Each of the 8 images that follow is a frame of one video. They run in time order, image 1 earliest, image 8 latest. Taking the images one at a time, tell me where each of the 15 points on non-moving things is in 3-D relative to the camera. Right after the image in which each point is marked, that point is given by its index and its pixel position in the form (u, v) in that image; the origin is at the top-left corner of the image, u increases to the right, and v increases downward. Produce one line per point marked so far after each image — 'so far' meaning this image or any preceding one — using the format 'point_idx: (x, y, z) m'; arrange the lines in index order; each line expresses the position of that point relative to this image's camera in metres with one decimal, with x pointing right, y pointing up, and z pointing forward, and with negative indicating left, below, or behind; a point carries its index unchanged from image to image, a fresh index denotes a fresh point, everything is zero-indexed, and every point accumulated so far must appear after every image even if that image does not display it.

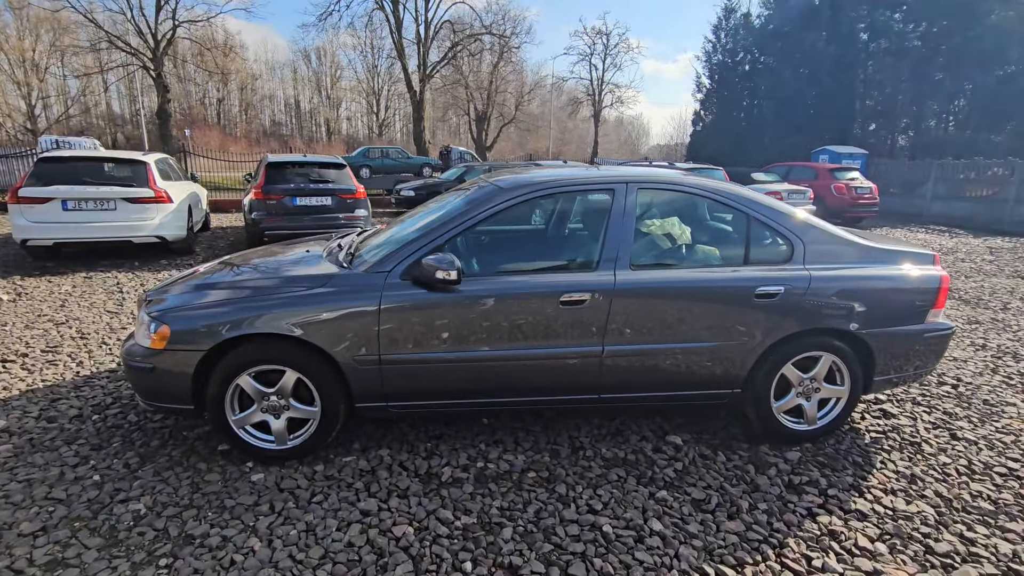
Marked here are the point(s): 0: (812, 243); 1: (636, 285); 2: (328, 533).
0: (+1.8, +0.3, +3.0) m
1: (+0.7, 0.0, +2.8) m
2: (-0.8, -1.1, +2.3) m
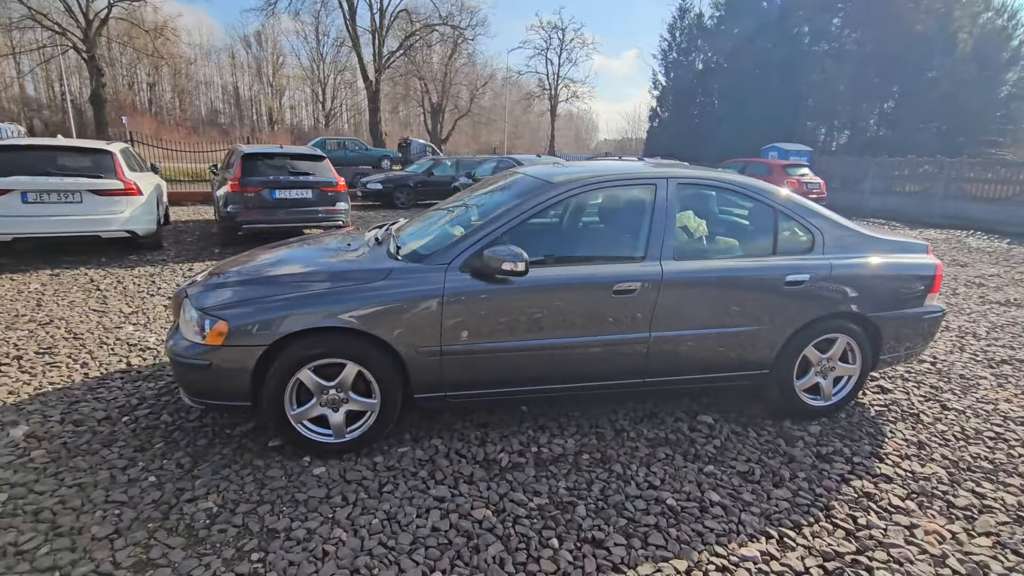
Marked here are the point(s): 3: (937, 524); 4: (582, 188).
0: (+2.1, +0.3, +3.3) m
1: (+1.0, +0.1, +3.0) m
2: (-0.5, -1.1, +2.3) m
3: (+2.0, -1.1, +2.4) m
4: (+0.5, +0.6, +3.1) m
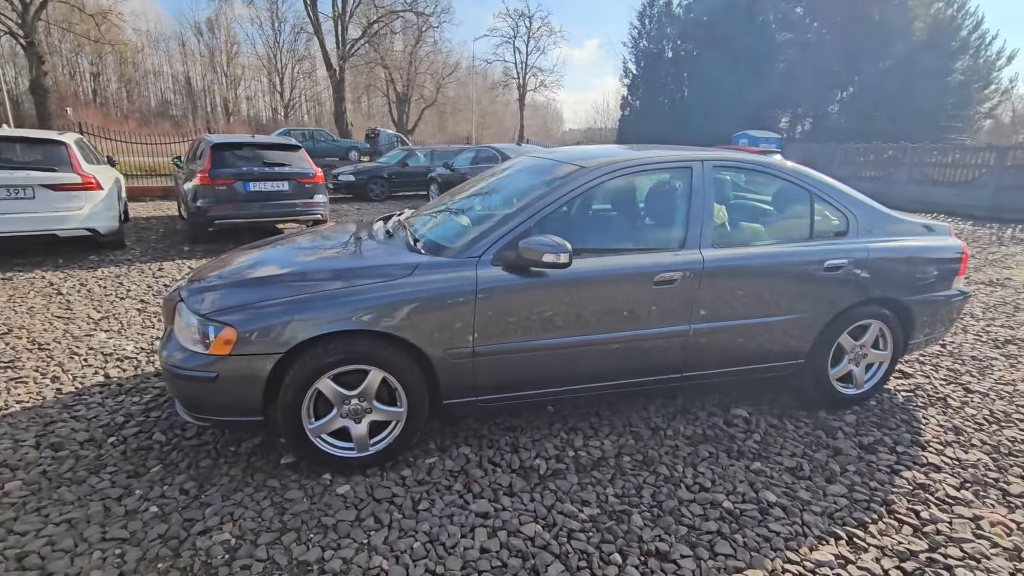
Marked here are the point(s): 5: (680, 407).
0: (+2.2, +0.4, +3.2) m
1: (+1.2, +0.1, +2.9) m
2: (-0.2, -1.0, +2.1) m
3: (+2.2, -1.0, +2.3) m
4: (+0.6, +0.6, +2.9) m
5: (+1.1, -0.7, +3.2) m
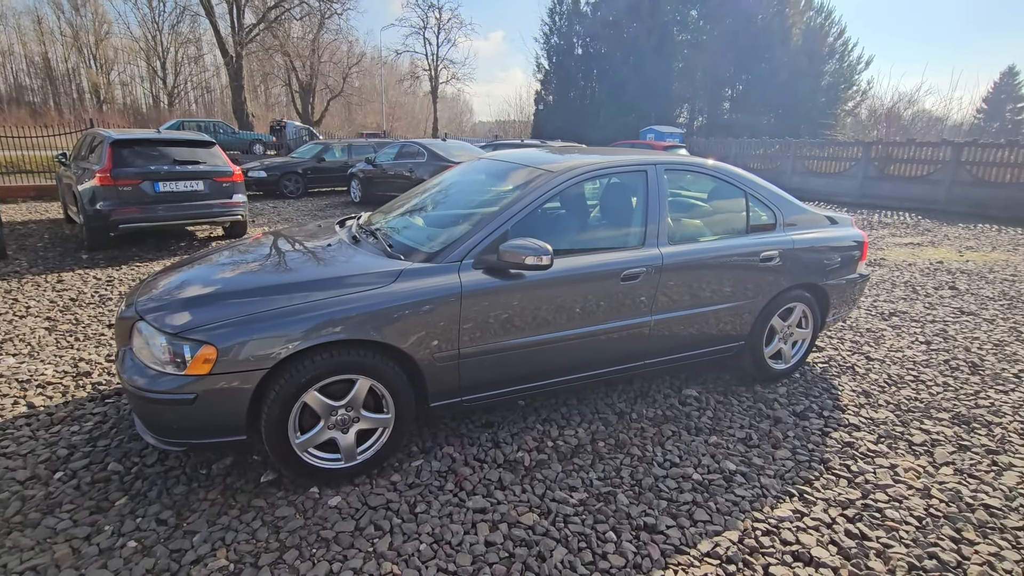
0: (+2.0, +0.5, +3.7) m
1: (+1.0, +0.2, +3.1) m
2: (-0.2, -1.1, +2.2) m
3: (+2.2, -0.9, +2.8) m
4: (+0.4, +0.7, +3.1) m
5: (+0.9, -0.7, +3.5) m
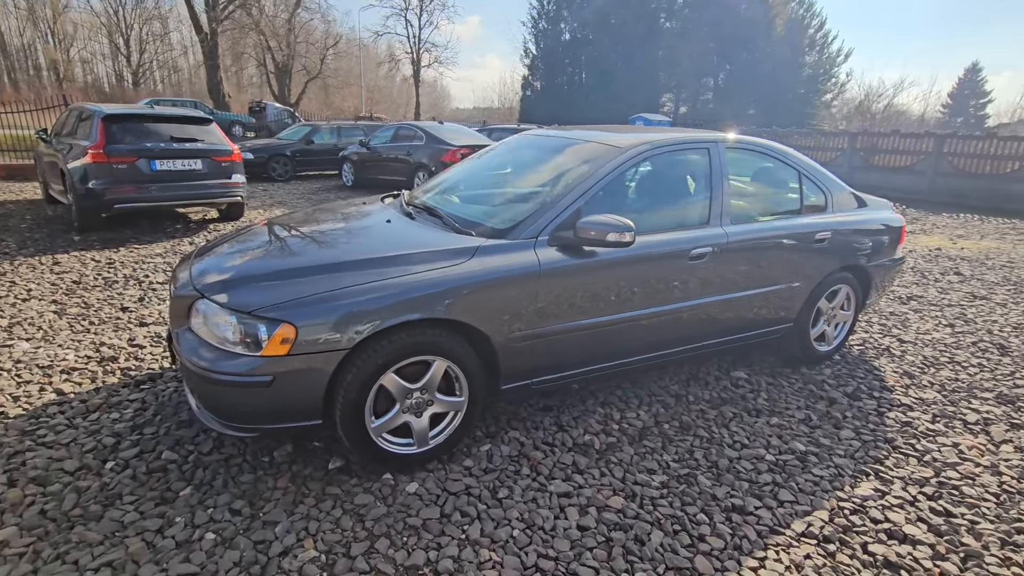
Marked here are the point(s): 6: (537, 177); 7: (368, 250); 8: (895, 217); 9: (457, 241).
0: (+2.3, +0.7, +3.6) m
1: (+1.3, +0.3, +3.1) m
2: (+0.2, -1.0, +2.1) m
3: (+2.5, -0.8, +2.8) m
4: (+0.8, +0.8, +3.0) m
5: (+1.2, -0.6, +3.4) m
6: (+0.1, +0.7, +3.0) m
7: (-0.6, +0.2, +2.4) m
8: (+3.0, +0.6, +4.0) m
9: (-0.3, +0.2, +2.5) m
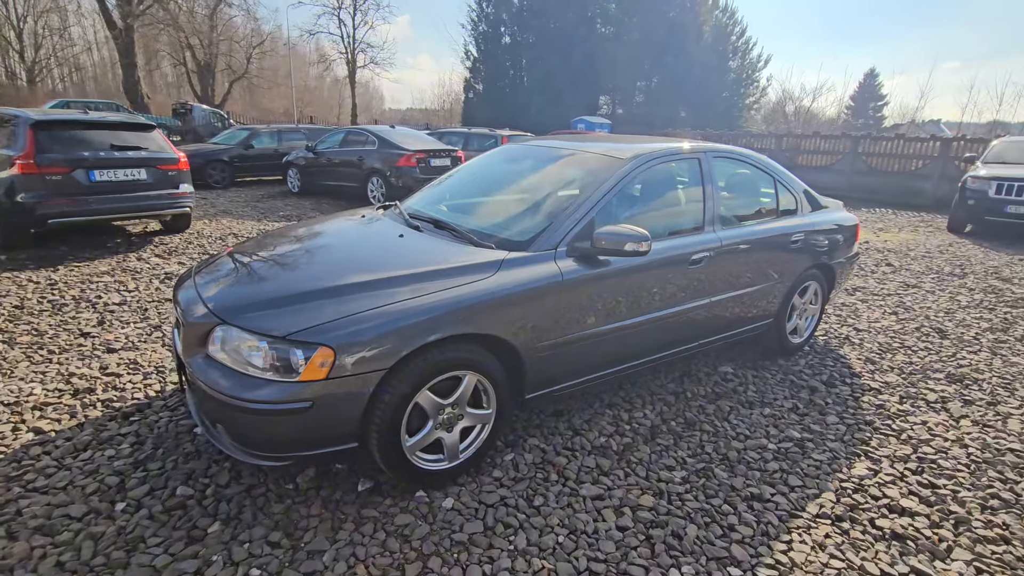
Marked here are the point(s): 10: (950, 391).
0: (+2.2, +0.7, +3.9) m
1: (+1.4, +0.3, +3.3) m
2: (+0.3, -1.0, +2.2) m
3: (+2.6, -0.8, +3.2) m
4: (+0.8, +0.8, +3.1) m
5: (+1.2, -0.6, +3.6) m
6: (+0.1, +0.6, +3.1) m
7: (-0.5, +0.1, +2.4) m
8: (+2.9, +0.6, +4.4) m
9: (-0.2, +0.2, +2.5) m
10: (+3.0, -0.7, +3.5) m
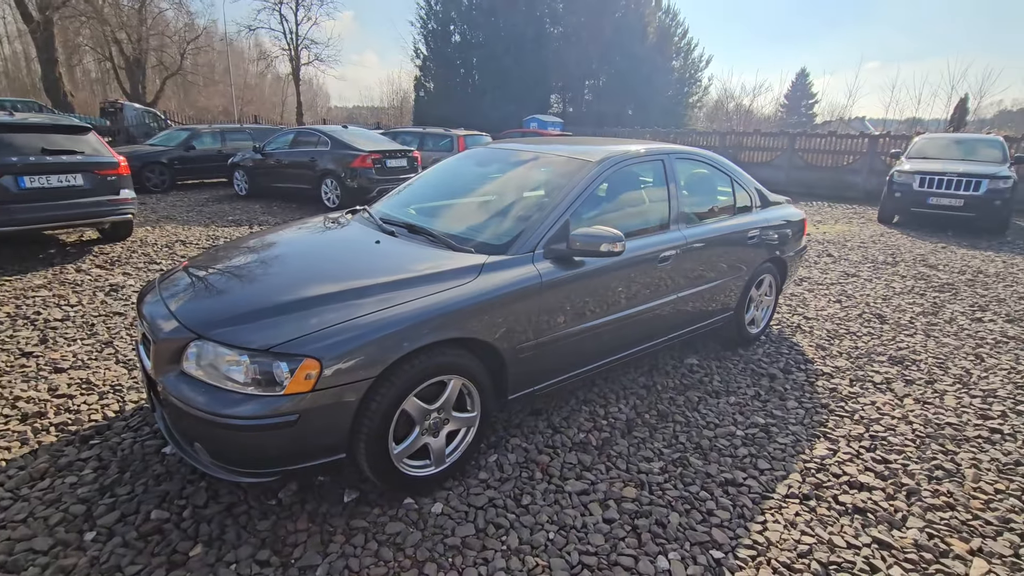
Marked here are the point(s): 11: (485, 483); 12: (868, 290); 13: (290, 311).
0: (+2.0, +0.7, +4.2) m
1: (+1.2, +0.3, +3.4) m
2: (+0.3, -1.0, +2.2) m
3: (+2.5, -0.7, +3.4) m
4: (+0.6, +0.8, +3.2) m
5: (+1.0, -0.6, +3.7) m
6: (-0.1, +0.6, +3.1) m
7: (-0.6, +0.1, +2.4) m
8: (+2.6, +0.7, +4.7) m
9: (-0.3, +0.1, +2.5) m
10: (+2.8, -0.6, +3.8) m
11: (-0.1, -0.9, +2.5) m
12: (+4.0, 0.0, +5.8) m
13: (-0.9, -0.1, +2.1) m
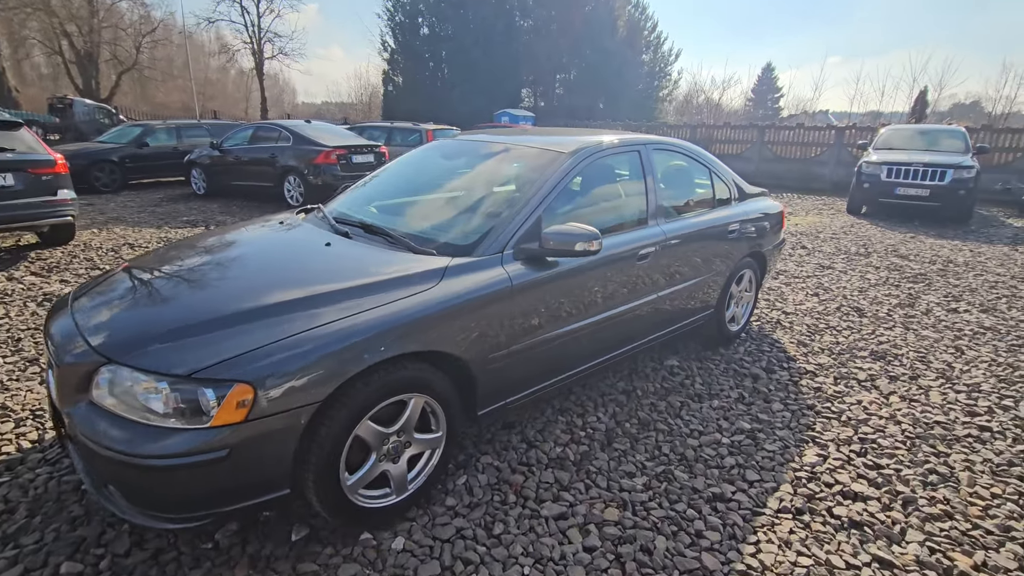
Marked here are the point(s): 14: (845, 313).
0: (+1.7, +0.8, +4.0) m
1: (+1.0, +0.3, +3.2) m
2: (+0.2, -1.0, +2.0) m
3: (+2.3, -0.7, +3.3) m
4: (+0.4, +0.8, +3.0) m
5: (+0.8, -0.6, +3.5) m
6: (-0.3, +0.6, +2.9) m
7: (-0.8, 0.0, +2.1) m
8: (+2.3, +0.7, +4.5) m
9: (-0.4, +0.1, +2.3) m
10: (+2.6, -0.6, +3.7) m
11: (-0.3, -1.0, +2.2) m
12: (+3.7, +0.1, +5.8) m
13: (-1.0, -0.1, +1.8) m
14: (+3.1, -0.2, +4.8) m
